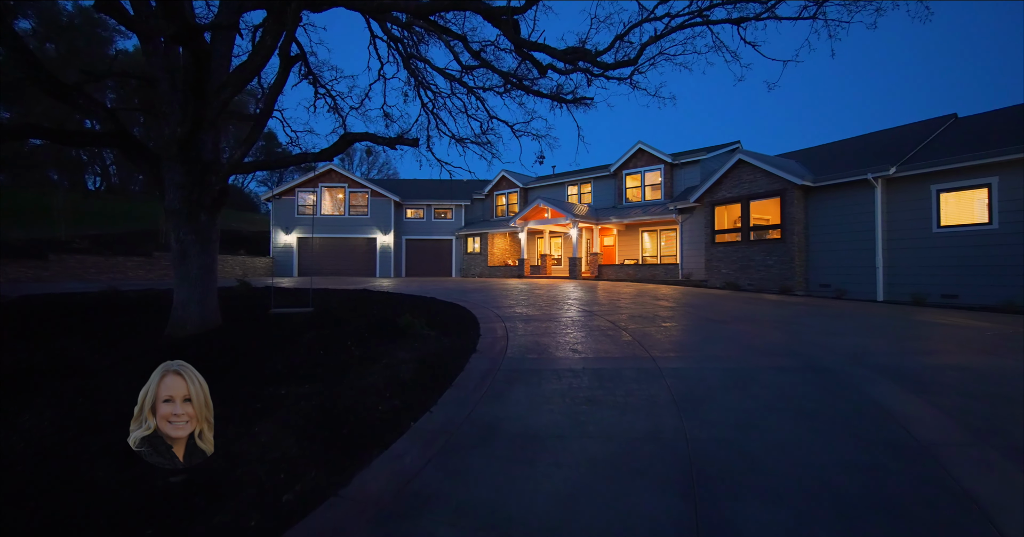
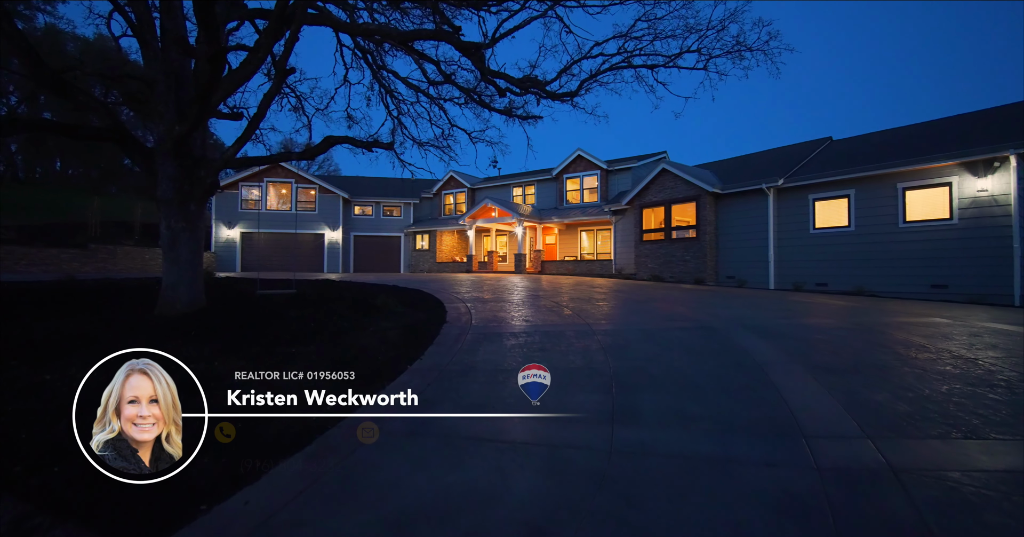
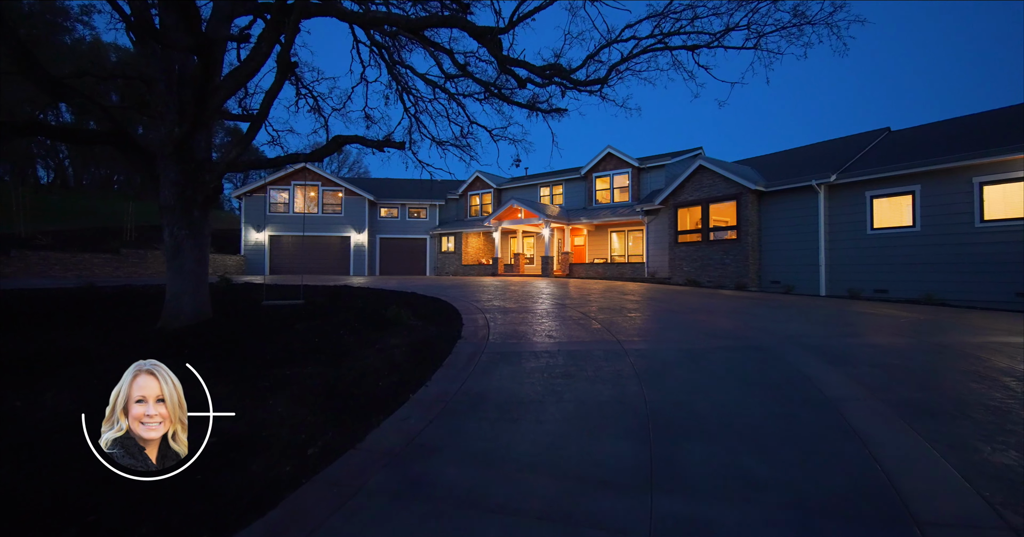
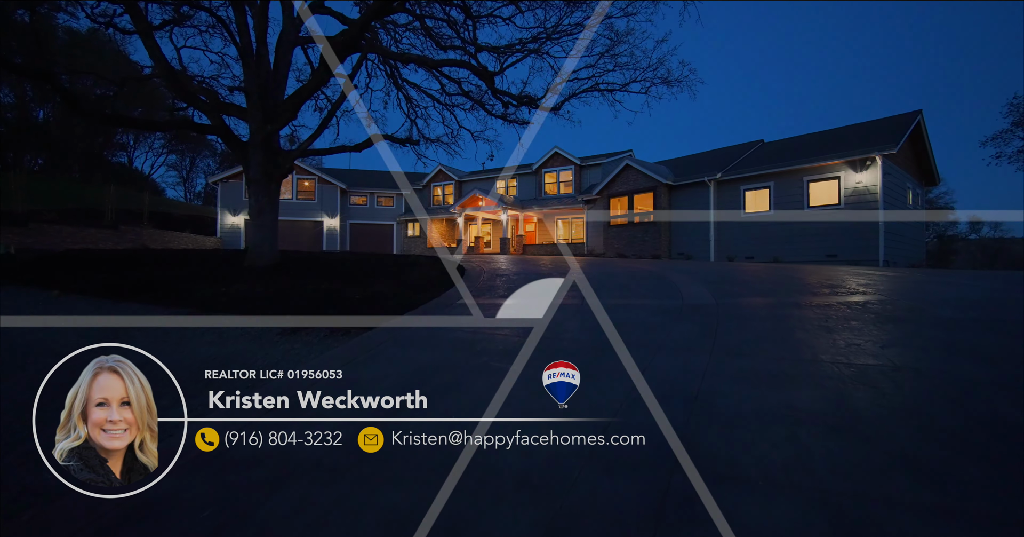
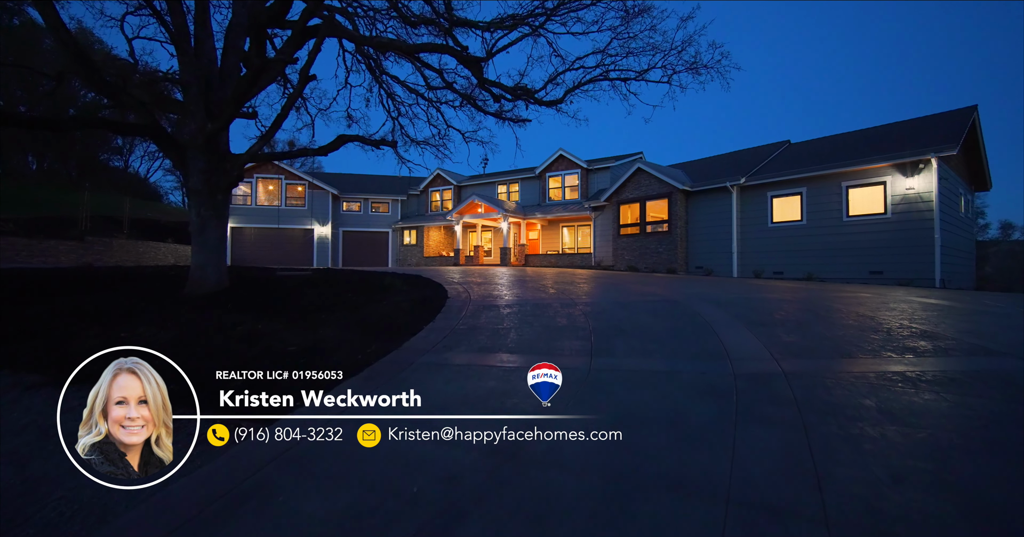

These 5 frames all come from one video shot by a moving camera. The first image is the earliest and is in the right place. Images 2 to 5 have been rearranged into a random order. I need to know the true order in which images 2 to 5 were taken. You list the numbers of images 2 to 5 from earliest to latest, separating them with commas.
3, 2, 5, 4
